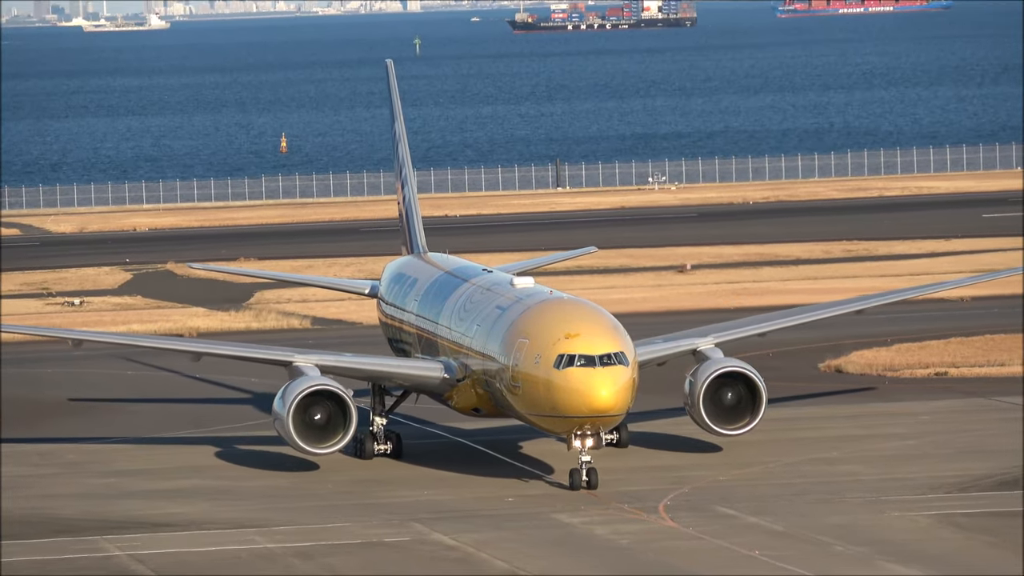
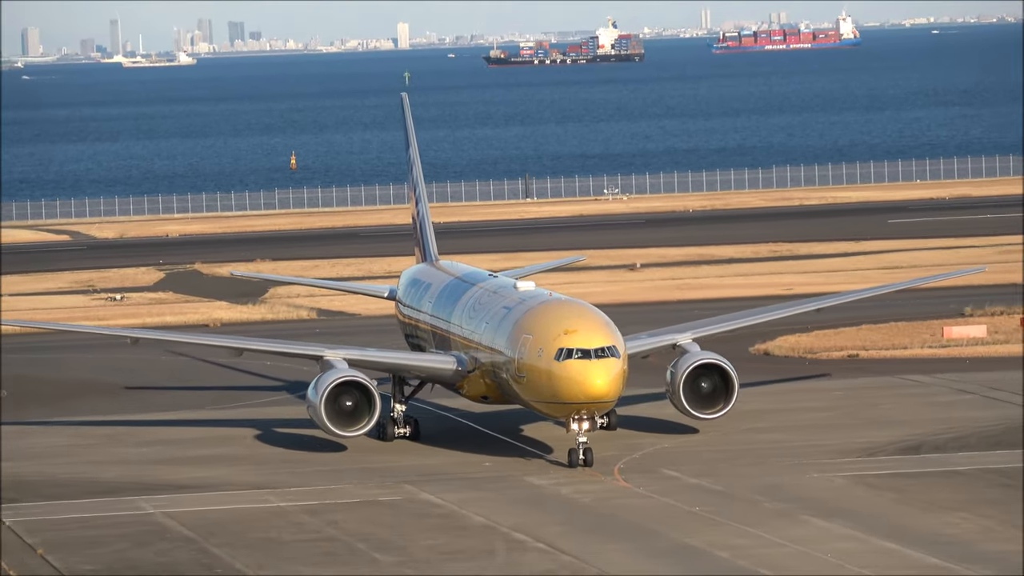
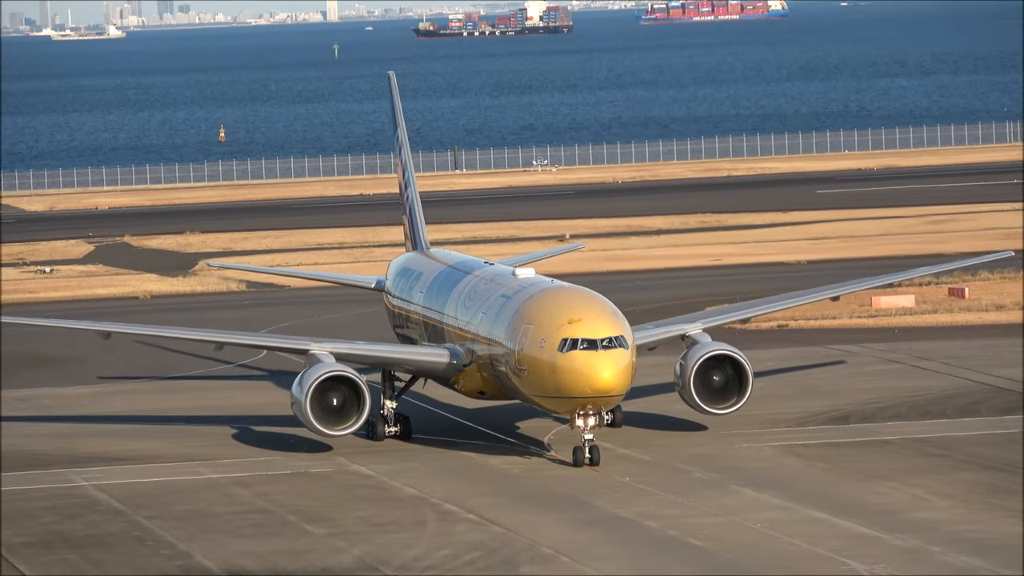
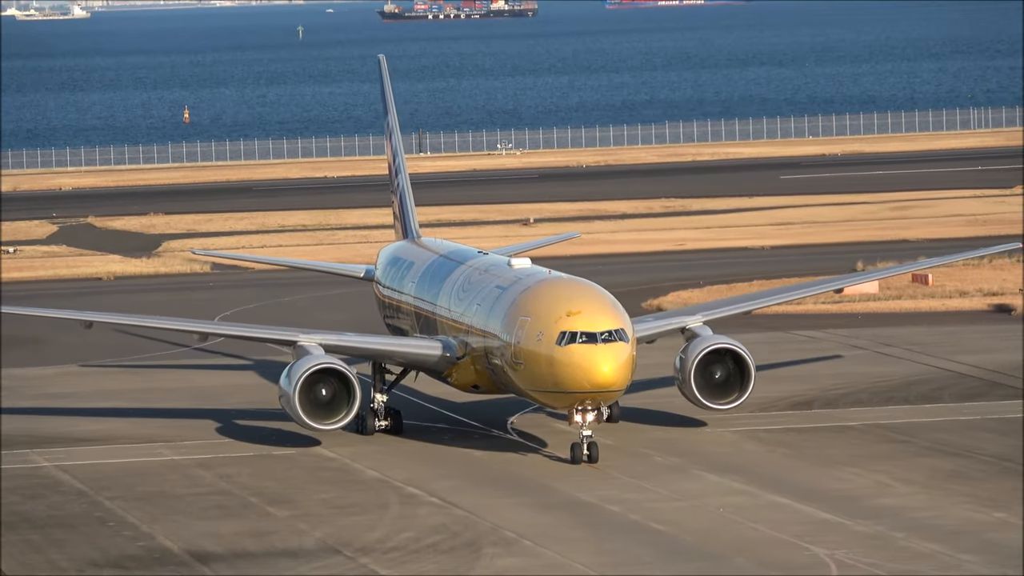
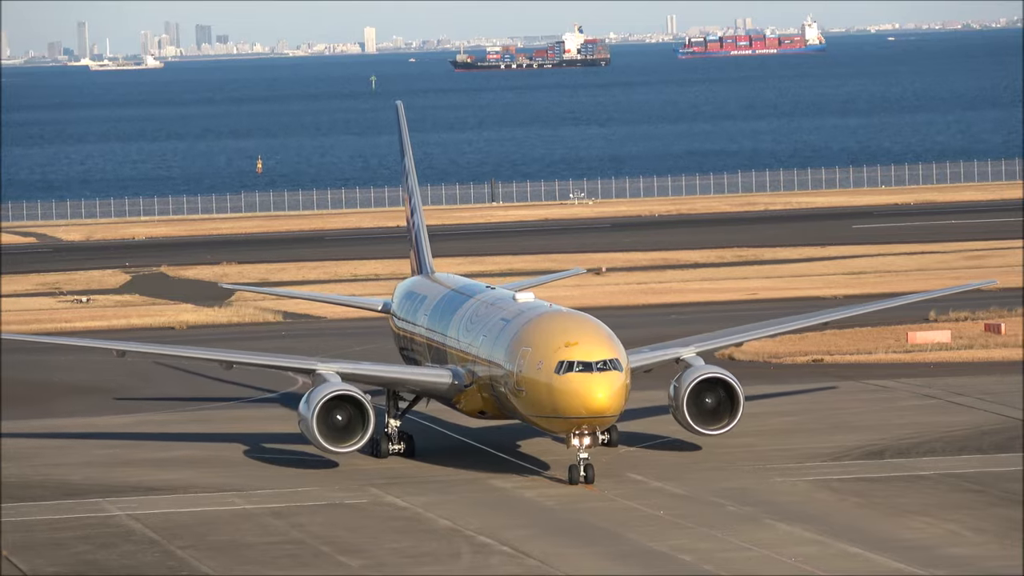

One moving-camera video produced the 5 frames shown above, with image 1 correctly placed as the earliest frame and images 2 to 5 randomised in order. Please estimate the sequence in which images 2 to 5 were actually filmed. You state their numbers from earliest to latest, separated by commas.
2, 5, 3, 4
